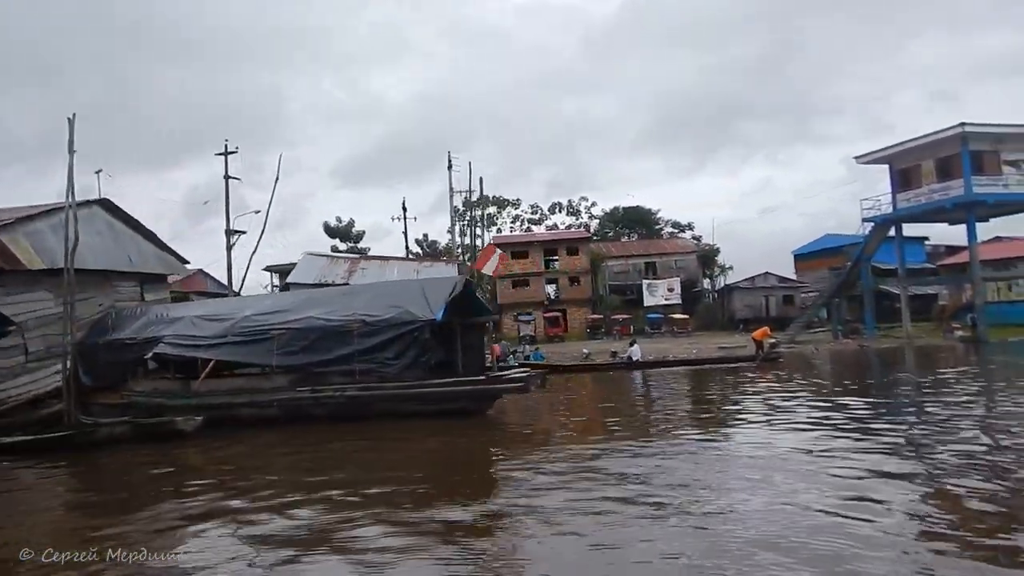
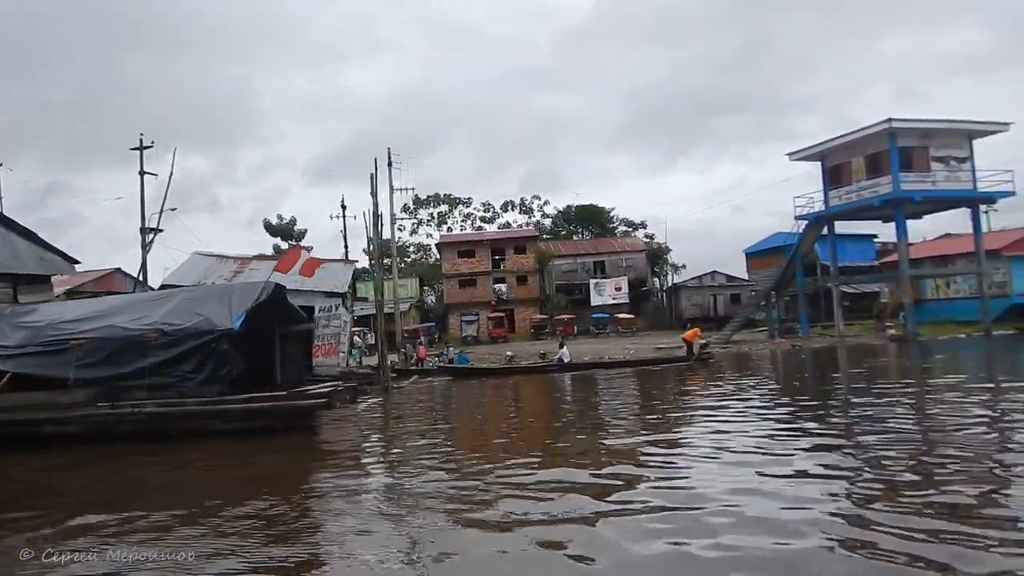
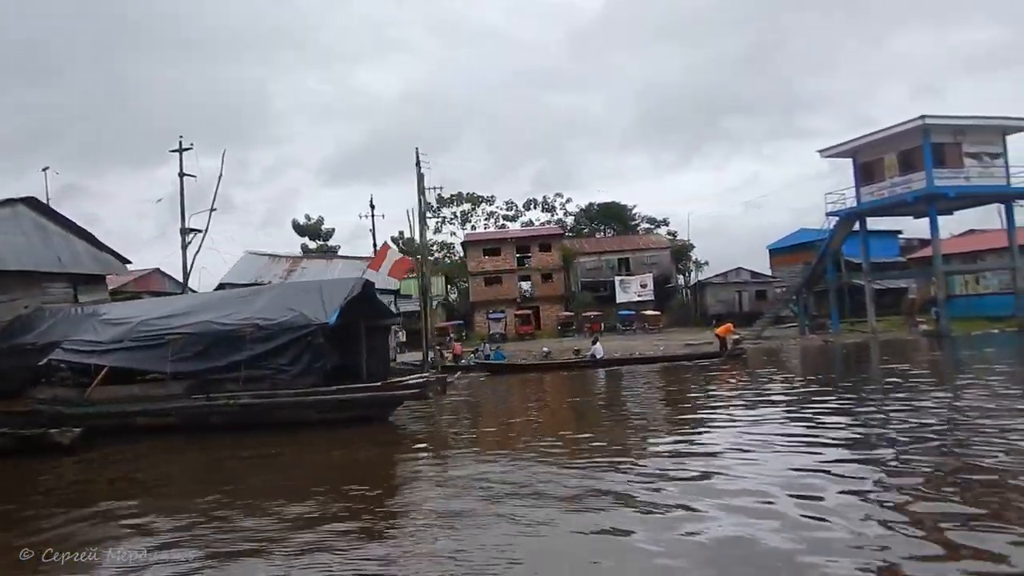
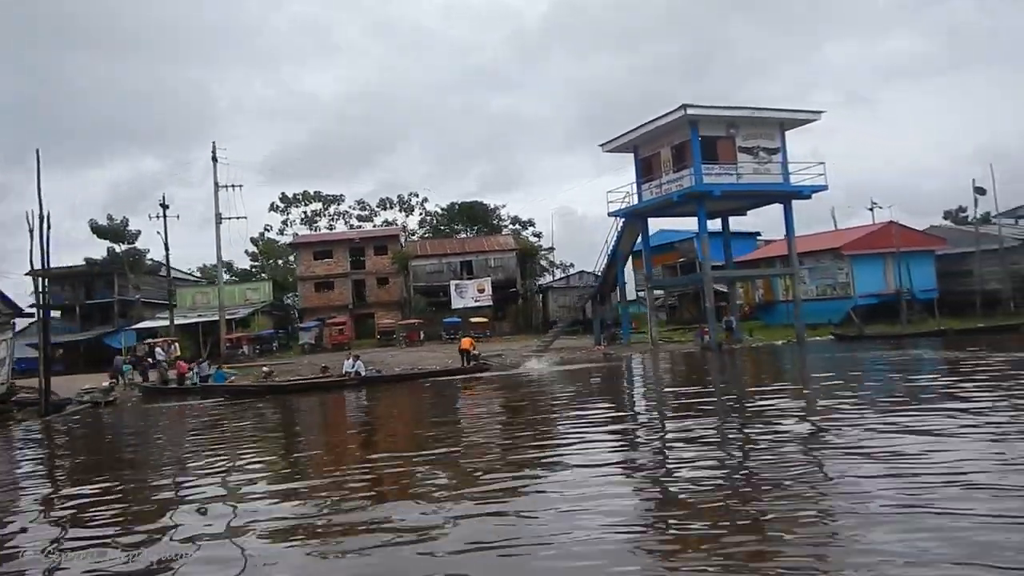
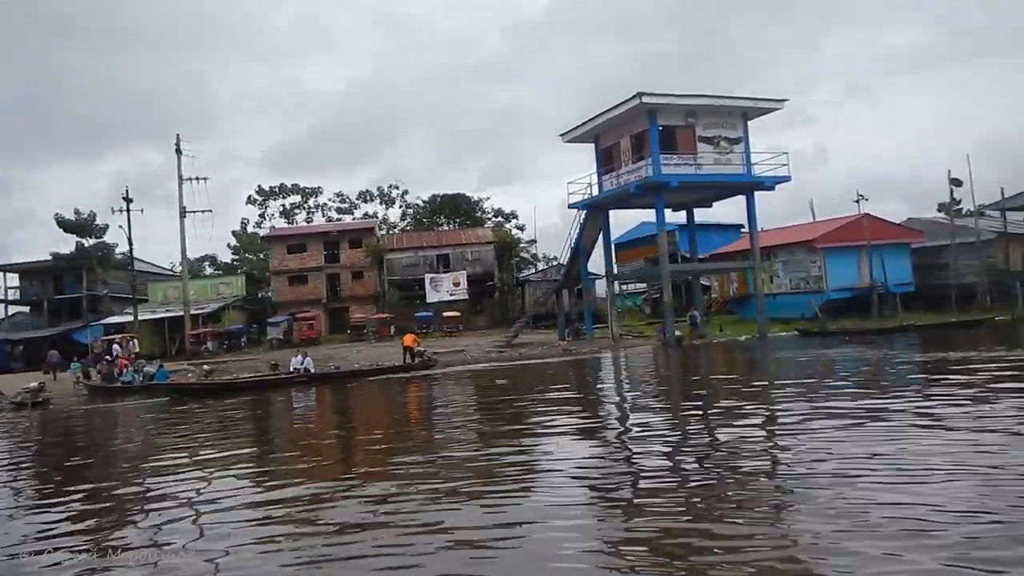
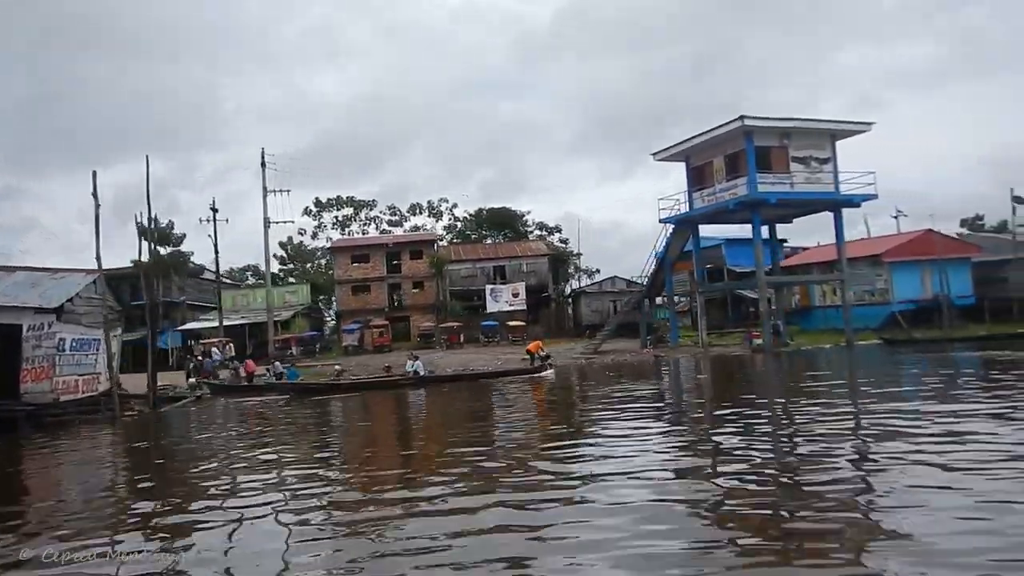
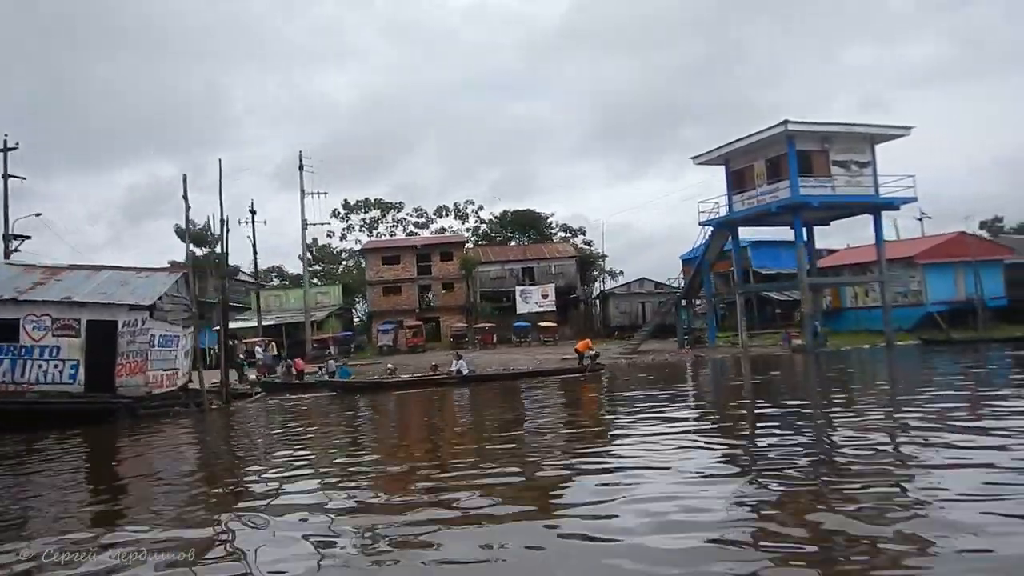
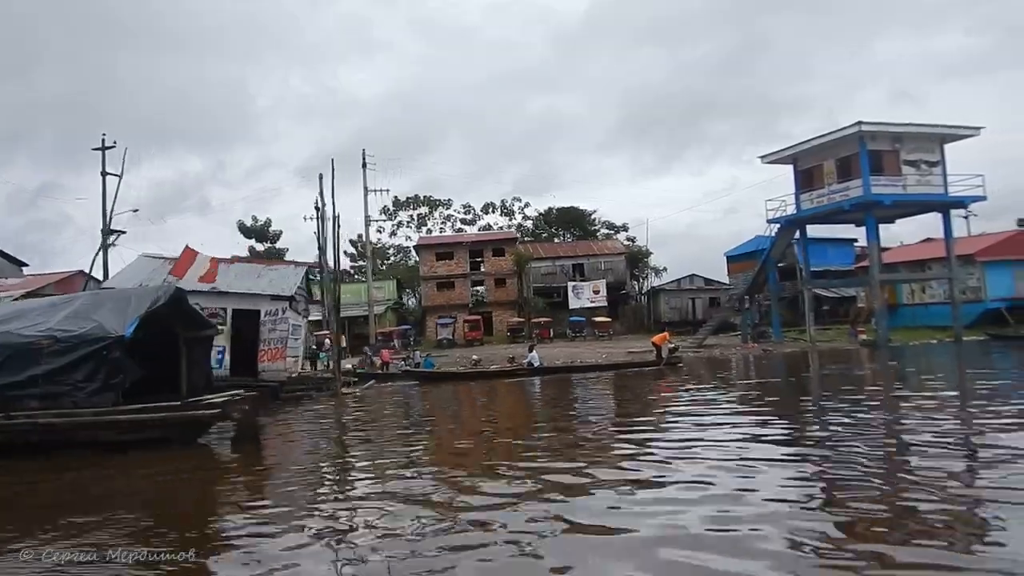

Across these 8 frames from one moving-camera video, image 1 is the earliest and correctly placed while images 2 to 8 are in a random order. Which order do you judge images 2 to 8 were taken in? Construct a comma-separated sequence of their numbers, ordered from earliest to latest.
3, 2, 8, 7, 6, 4, 5
